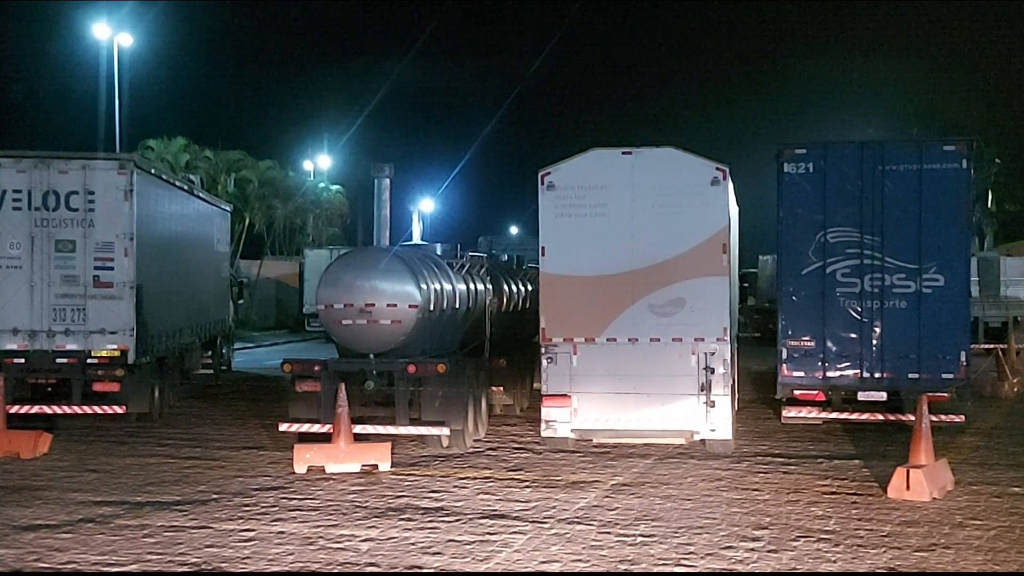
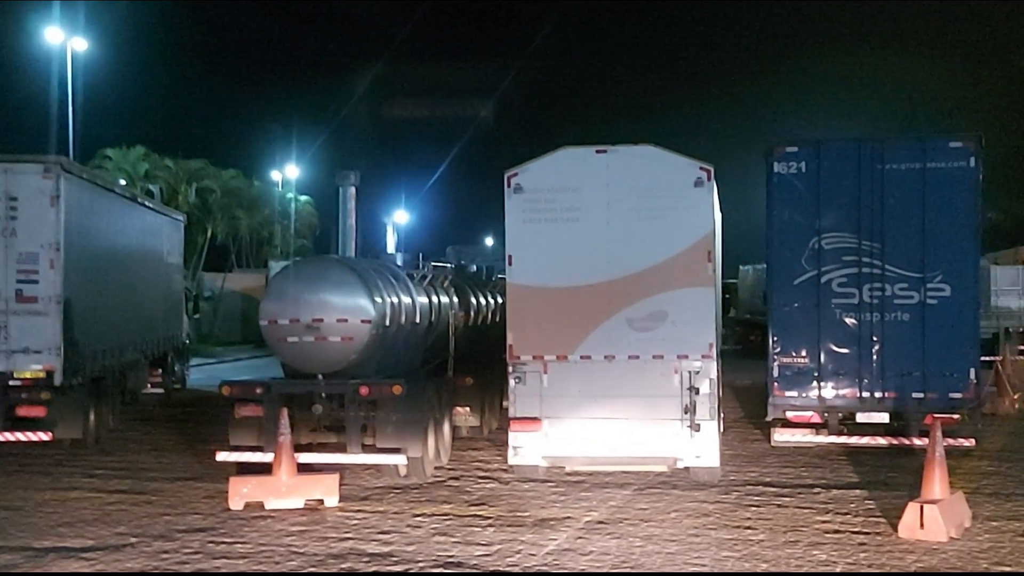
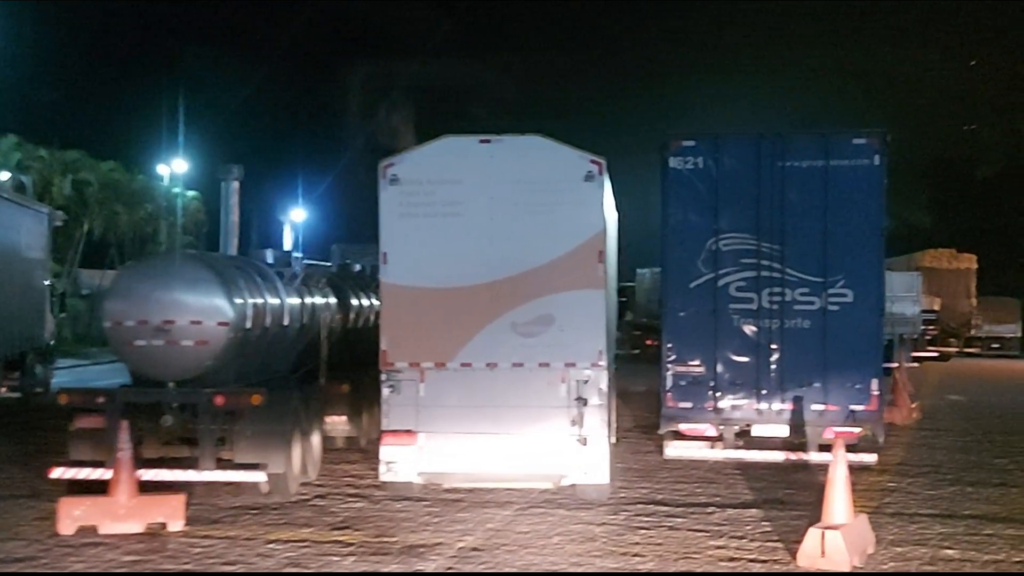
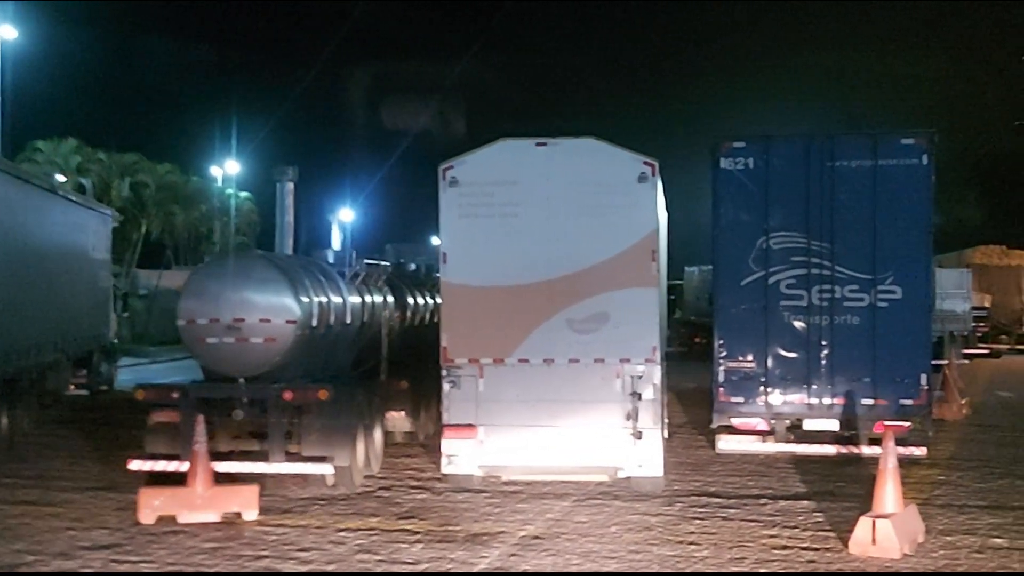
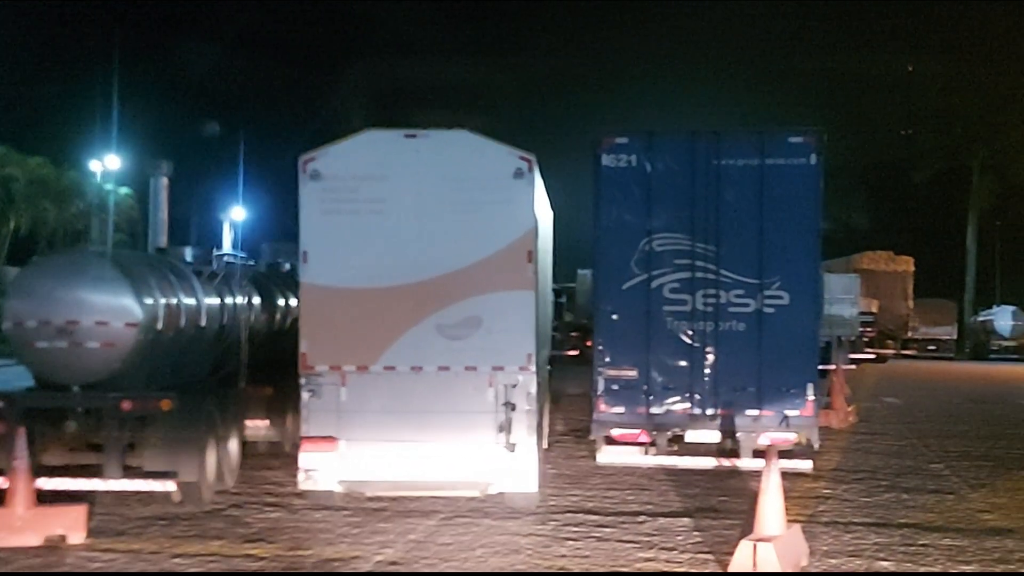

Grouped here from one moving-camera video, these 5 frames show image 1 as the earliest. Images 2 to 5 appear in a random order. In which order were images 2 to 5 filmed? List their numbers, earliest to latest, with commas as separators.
2, 4, 3, 5
